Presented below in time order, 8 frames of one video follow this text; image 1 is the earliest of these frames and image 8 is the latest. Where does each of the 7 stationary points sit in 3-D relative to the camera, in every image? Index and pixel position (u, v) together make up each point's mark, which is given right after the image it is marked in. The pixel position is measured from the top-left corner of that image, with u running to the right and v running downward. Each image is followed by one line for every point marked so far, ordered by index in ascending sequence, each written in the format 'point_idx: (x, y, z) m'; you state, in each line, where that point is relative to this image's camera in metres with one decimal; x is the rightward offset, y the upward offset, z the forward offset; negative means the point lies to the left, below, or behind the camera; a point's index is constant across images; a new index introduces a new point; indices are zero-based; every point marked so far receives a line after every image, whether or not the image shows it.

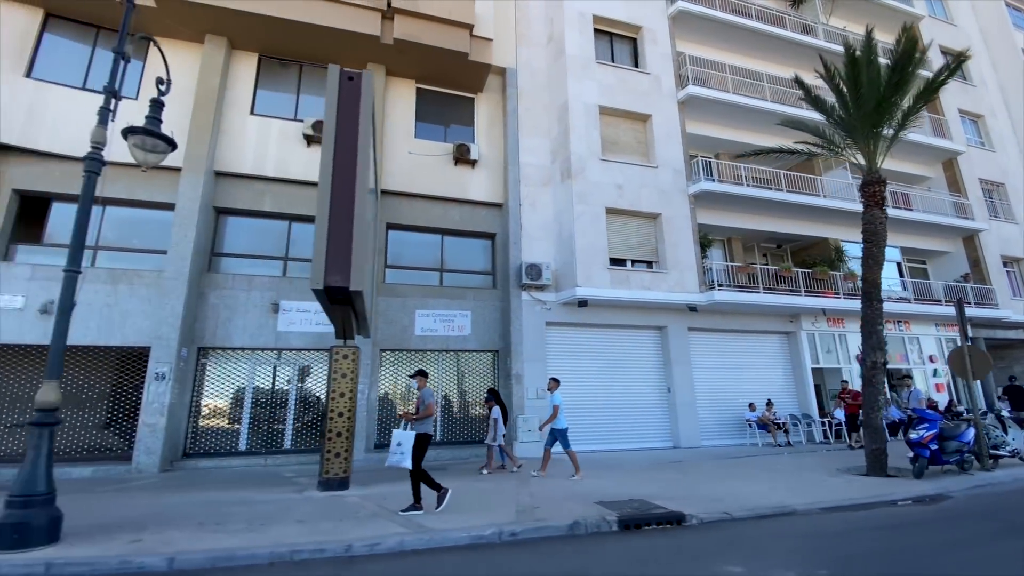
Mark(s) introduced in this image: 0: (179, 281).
0: (-7.3, +0.1, +10.3) m
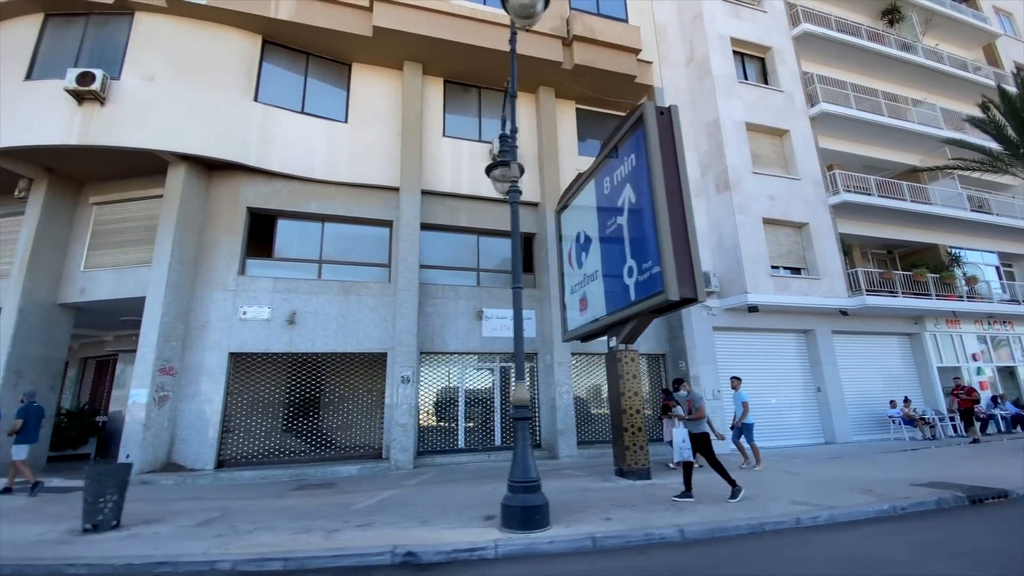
0: (-2.5, -0.1, +11.0) m
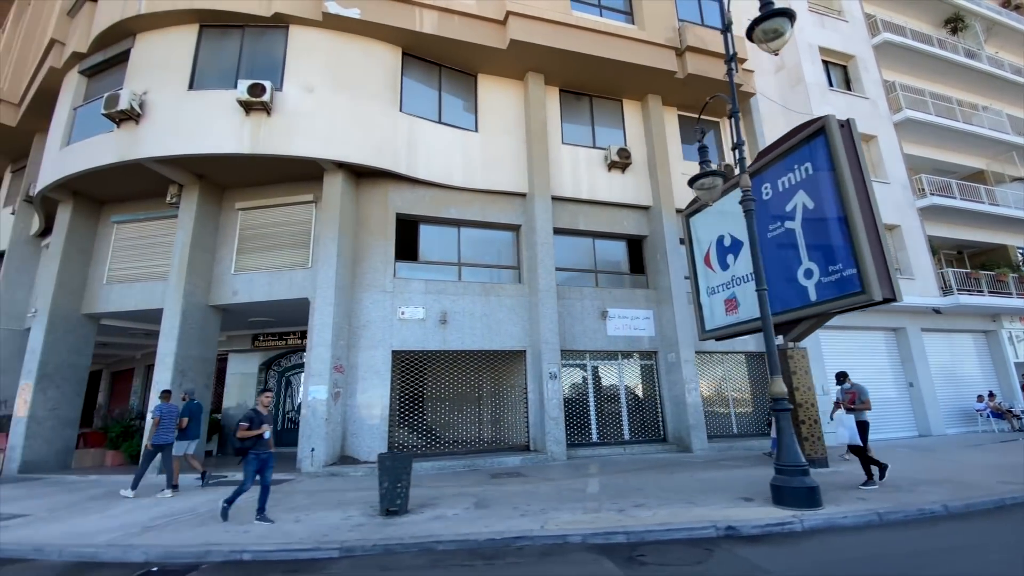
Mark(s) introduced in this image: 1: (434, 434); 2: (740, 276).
0: (+1.0, -0.1, +11.6) m
1: (-1.8, -3.5, +11.0) m
2: (+5.1, +0.3, +10.3) m
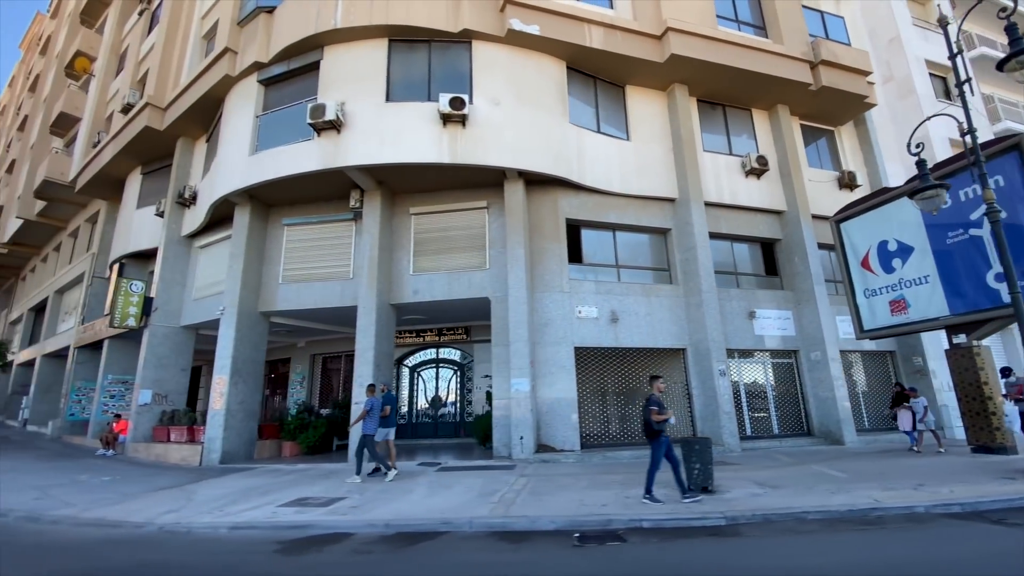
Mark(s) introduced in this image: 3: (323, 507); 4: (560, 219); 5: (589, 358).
0: (+5.4, -0.2, +12.3) m
1: (+2.6, -3.5, +11.7) m
2: (+9.5, +0.2, +11.1) m
3: (-2.8, -3.3, +7.1) m
4: (+1.3, +1.9, +12.3) m
5: (+1.9, -1.8, +11.9) m
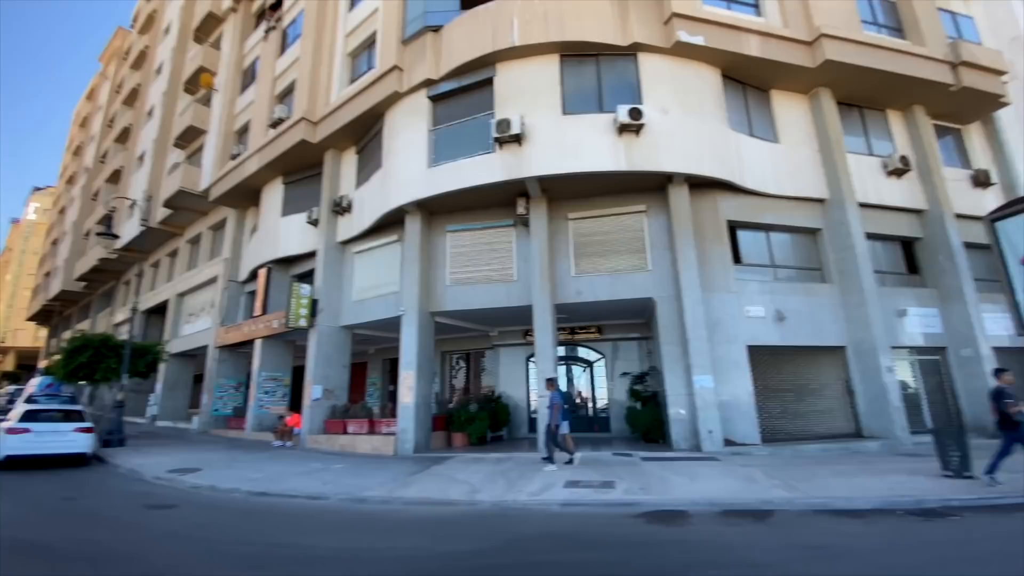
0: (+10.0, -0.1, +12.8) m
1: (+7.2, -3.5, +12.3) m
2: (+14.0, +0.3, +11.4) m
3: (+1.6, -3.4, +7.8) m
4: (+5.9, +1.9, +12.9) m
5: (+6.5, -1.8, +12.5) m
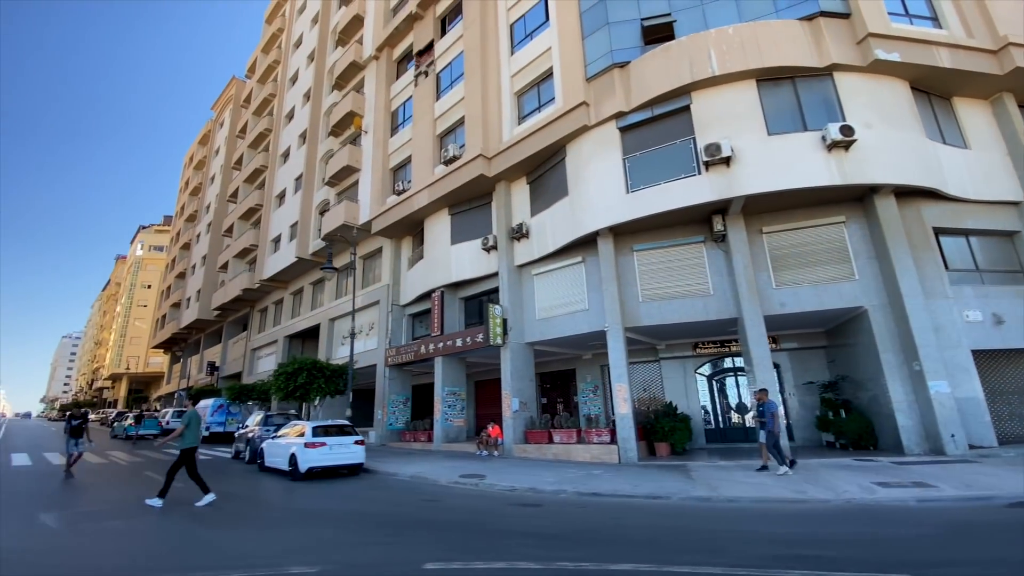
0: (+16.0, -0.1, +12.7) m
1: (+13.3, -3.6, +12.3) m
2: (+19.9, +0.5, +11.0) m
3: (+7.4, -3.6, +8.3) m
4: (+11.8, +1.7, +13.2) m
5: (+12.6, -1.9, +12.7) m
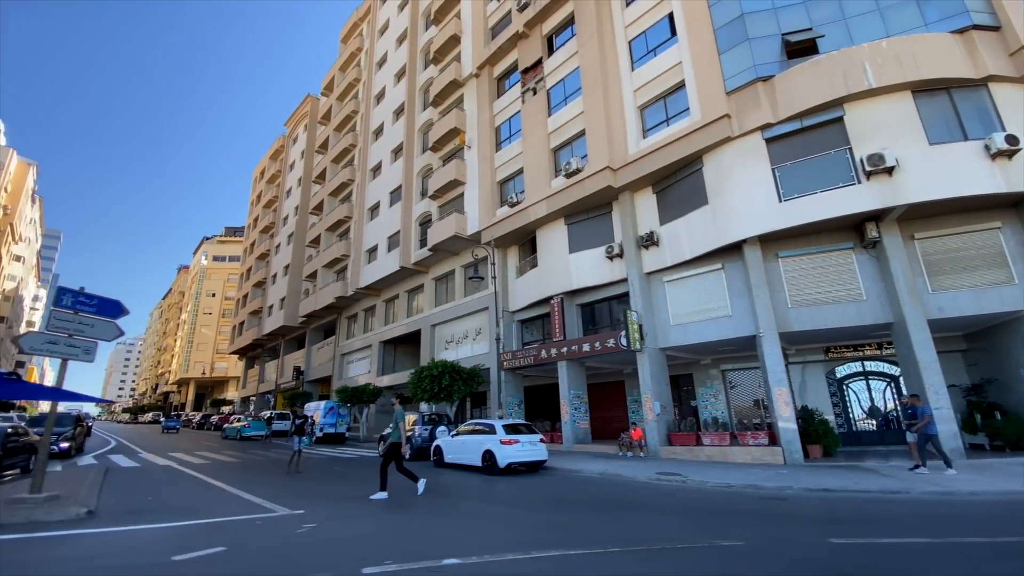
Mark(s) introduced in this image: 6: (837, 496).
0: (+20.8, -0.2, +12.7) m
1: (+18.2, -3.7, +12.4) m
2: (+24.7, +0.5, +10.8) m
3: (+12.1, -3.6, +8.6) m
4: (+16.7, +1.6, +13.4) m
5: (+17.5, -2.0, +12.7) m
6: (+6.4, -4.1, +9.1) m
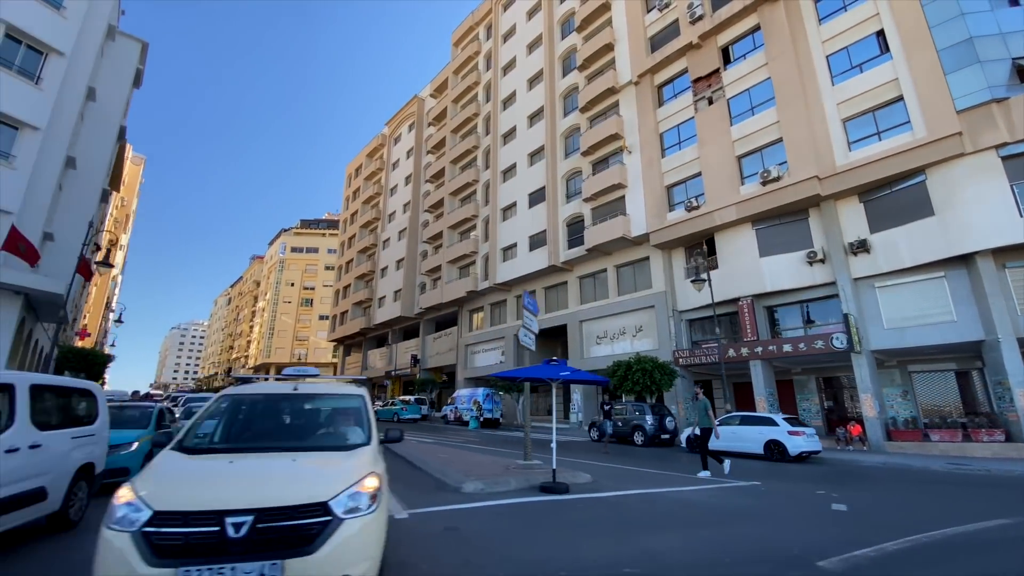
0: (+29.4, -0.7, +13.3) m
1: (+26.7, -4.2, +13.1) m
2: (+33.2, -0.2, +11.3) m
3: (+20.5, -4.1, +9.6) m
4: (+25.3, +1.1, +14.1) m
5: (+26.0, -2.5, +13.5) m
6: (+14.7, -4.4, +10.3) m
